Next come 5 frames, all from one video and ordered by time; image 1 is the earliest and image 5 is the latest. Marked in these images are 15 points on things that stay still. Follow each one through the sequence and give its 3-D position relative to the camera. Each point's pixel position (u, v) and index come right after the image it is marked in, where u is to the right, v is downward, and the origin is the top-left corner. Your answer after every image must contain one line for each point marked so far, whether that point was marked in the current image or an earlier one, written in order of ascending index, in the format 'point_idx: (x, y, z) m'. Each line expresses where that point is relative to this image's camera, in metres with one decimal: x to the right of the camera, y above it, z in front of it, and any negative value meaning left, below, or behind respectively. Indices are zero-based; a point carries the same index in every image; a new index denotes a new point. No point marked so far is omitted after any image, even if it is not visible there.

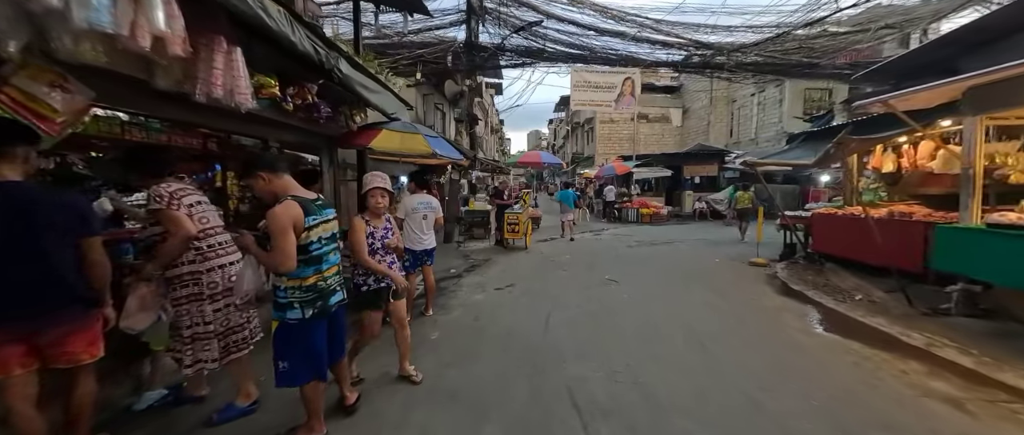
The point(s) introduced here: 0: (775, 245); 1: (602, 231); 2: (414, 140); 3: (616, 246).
0: (+7.6, -0.8, +10.2) m
1: (+3.7, -0.5, +14.5) m
2: (-1.2, +0.9, +4.5) m
3: (+3.1, -0.8, +10.6) m
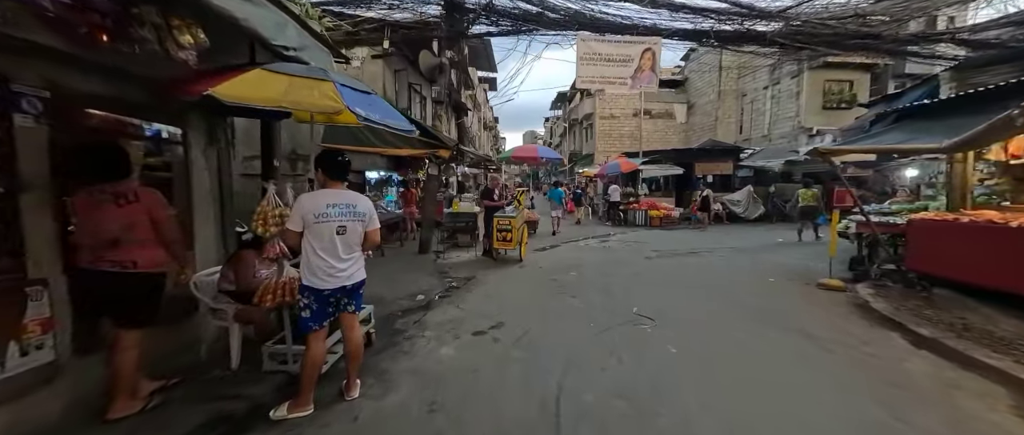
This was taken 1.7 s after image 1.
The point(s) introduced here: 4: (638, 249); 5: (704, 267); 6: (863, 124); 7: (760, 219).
0: (+7.4, -1.0, +8.3) m
1: (+3.5, -0.7, +12.6) m
2: (-1.3, +0.9, +2.4) m
3: (+2.9, -1.0, +8.6) m
4: (+3.4, -0.9, +9.5) m
5: (+4.2, -1.1, +7.7) m
6: (+7.2, +1.9, +7.3) m
7: (+11.9, -0.1, +17.0) m
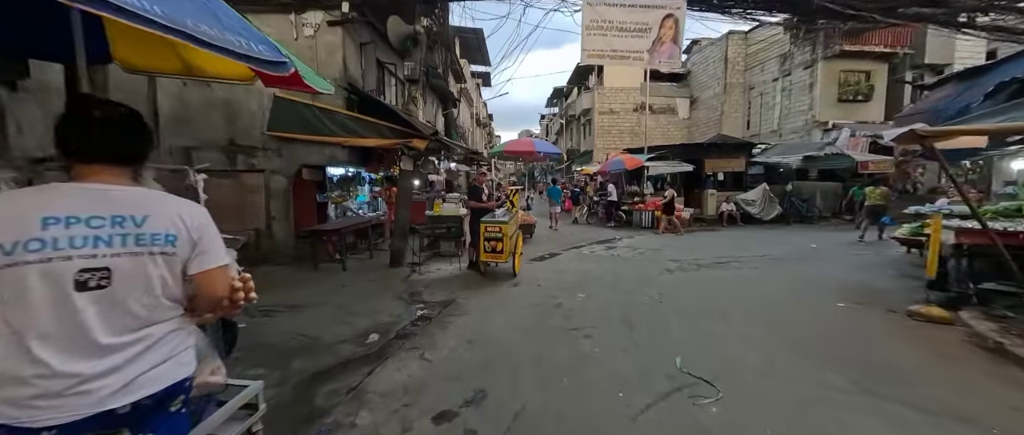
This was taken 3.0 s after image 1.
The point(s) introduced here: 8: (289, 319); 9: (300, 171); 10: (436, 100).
0: (+7.2, -1.0, +6.9) m
1: (+3.3, -0.7, +11.1) m
2: (-1.4, +0.7, +0.9) m
3: (+2.8, -1.0, +7.1) m
4: (+3.2, -0.9, +8.1) m
5: (+4.0, -1.2, +6.2) m
6: (+7.1, +1.9, +5.8) m
7: (+11.7, -0.1, +15.7) m
8: (-2.7, -1.2, +4.4) m
9: (-4.1, +0.9, +6.8) m
10: (-2.9, +4.5, +13.5) m
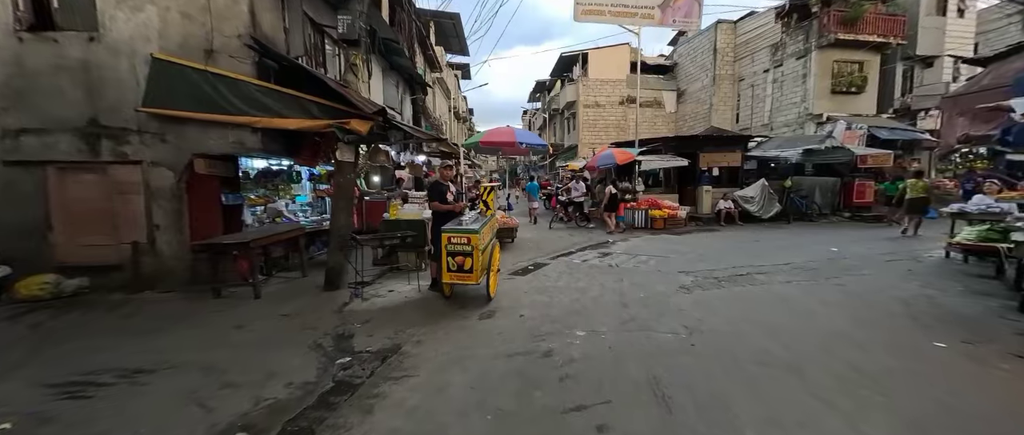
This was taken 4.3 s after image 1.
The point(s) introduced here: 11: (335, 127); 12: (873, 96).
0: (+6.8, -1.0, +5.6) m
1: (+2.7, -0.8, +9.6) m
2: (-1.5, +0.6, -0.8) m
3: (+2.4, -1.1, +5.7) m
4: (+2.8, -1.0, +6.6) m
5: (+3.7, -1.2, +4.8) m
6: (+6.7, +1.8, +4.6) m
7: (+10.8, -0.1, +14.6) m
8: (-3.0, -1.4, +2.6) m
9: (-4.5, +0.8, +5.0) m
10: (-3.7, +4.5, +11.8) m
11: (-2.3, +1.2, +4.7) m
12: (+19.3, +6.5, +18.9) m
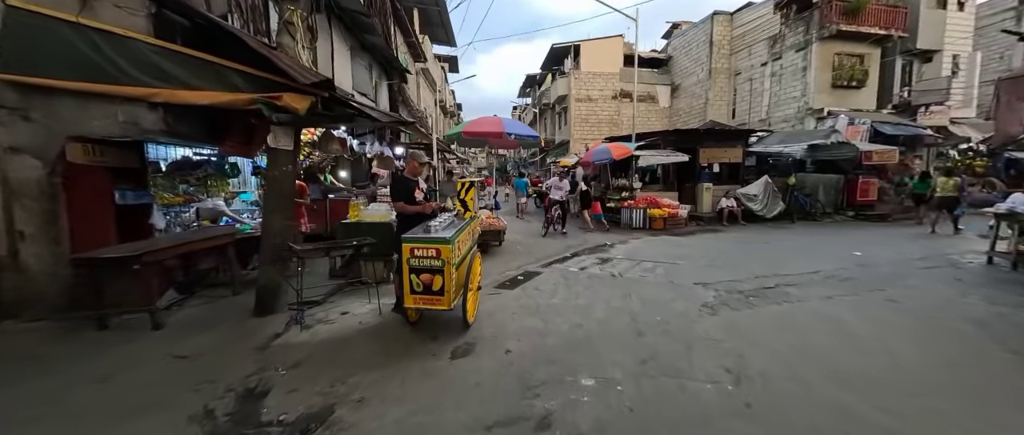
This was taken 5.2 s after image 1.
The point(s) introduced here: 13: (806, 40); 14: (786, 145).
0: (+6.6, -1.1, +4.7) m
1: (+2.3, -0.8, +8.6) m
2: (-1.5, +0.5, -1.9) m
3: (+2.2, -1.1, +4.7) m
4: (+2.6, -1.0, +5.6) m
5: (+3.5, -1.3, +3.8) m
6: (+6.5, +1.8, +3.7) m
7: (+10.4, 0.0, +13.8) m
8: (-3.1, -1.4, +1.5) m
9: (-4.7, +0.7, +3.7) m
10: (-4.0, +4.5, +10.5) m
11: (-2.5, +1.2, +3.5) m
12: (+18.7, +6.6, +18.3) m
13: (+14.5, +8.8, +17.5) m
14: (+11.2, +3.0, +14.5) m
